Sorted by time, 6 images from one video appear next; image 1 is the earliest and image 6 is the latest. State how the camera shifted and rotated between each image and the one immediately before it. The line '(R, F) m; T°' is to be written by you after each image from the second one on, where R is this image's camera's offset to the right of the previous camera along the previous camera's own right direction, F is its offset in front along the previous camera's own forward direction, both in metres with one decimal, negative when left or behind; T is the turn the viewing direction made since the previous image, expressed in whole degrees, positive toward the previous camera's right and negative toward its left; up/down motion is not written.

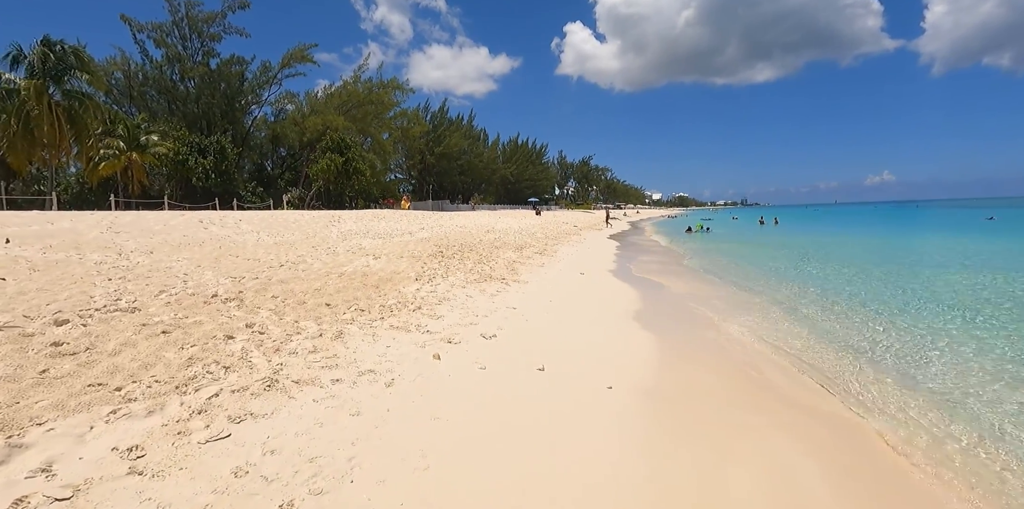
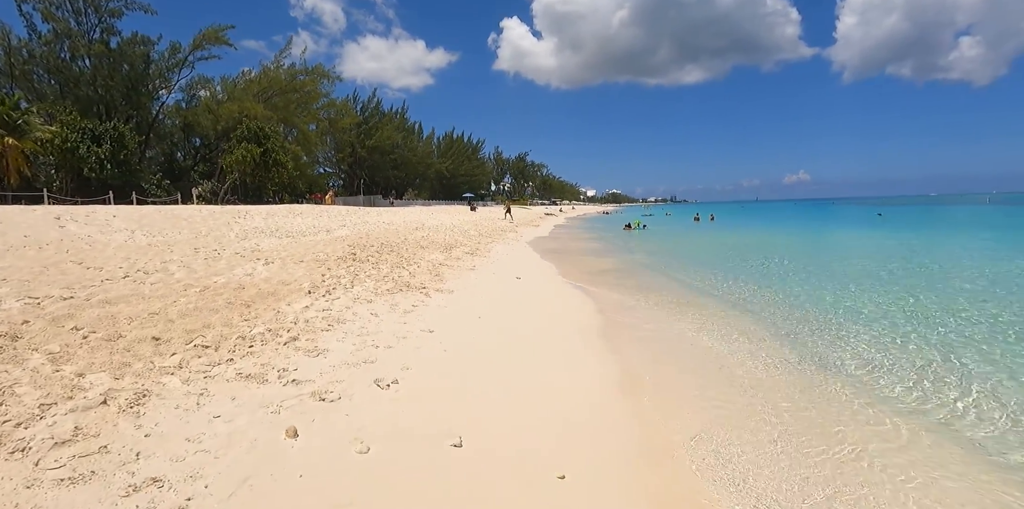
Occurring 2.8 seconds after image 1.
(+0.4, +2.1) m; +7°
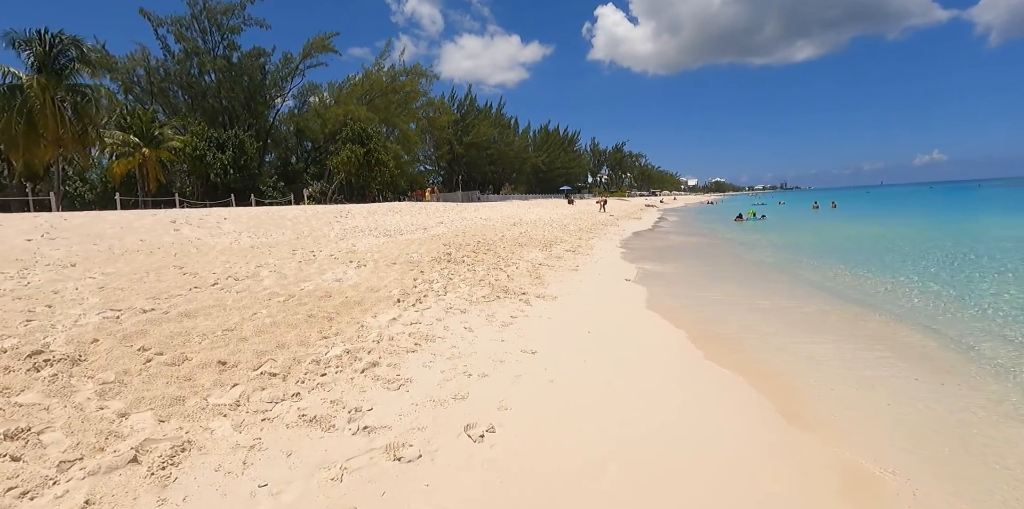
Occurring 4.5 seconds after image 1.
(-0.3, +1.4) m; -11°
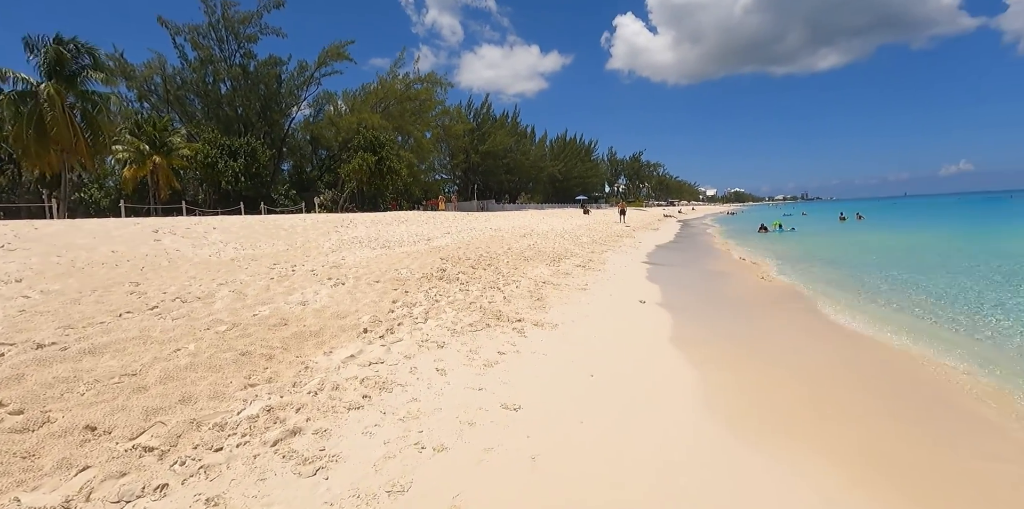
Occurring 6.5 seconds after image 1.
(+0.4, +1.4) m; -2°
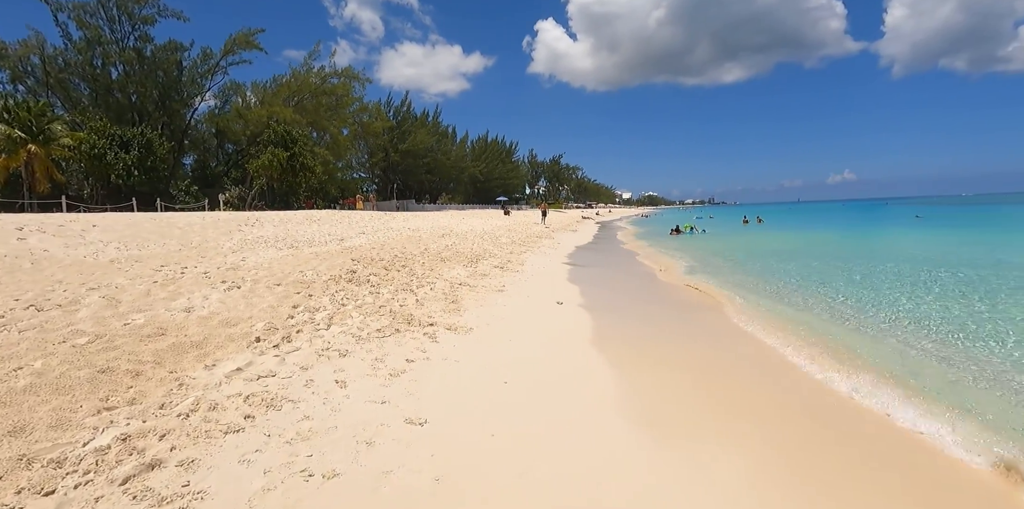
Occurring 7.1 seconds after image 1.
(+0.2, +0.3) m; +9°
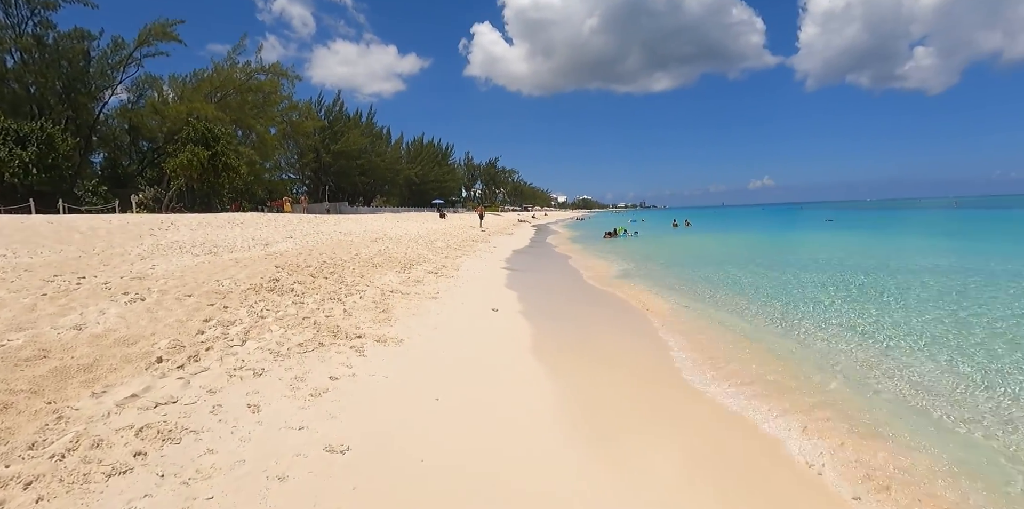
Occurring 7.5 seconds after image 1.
(+0.1, +0.2) m; +7°
